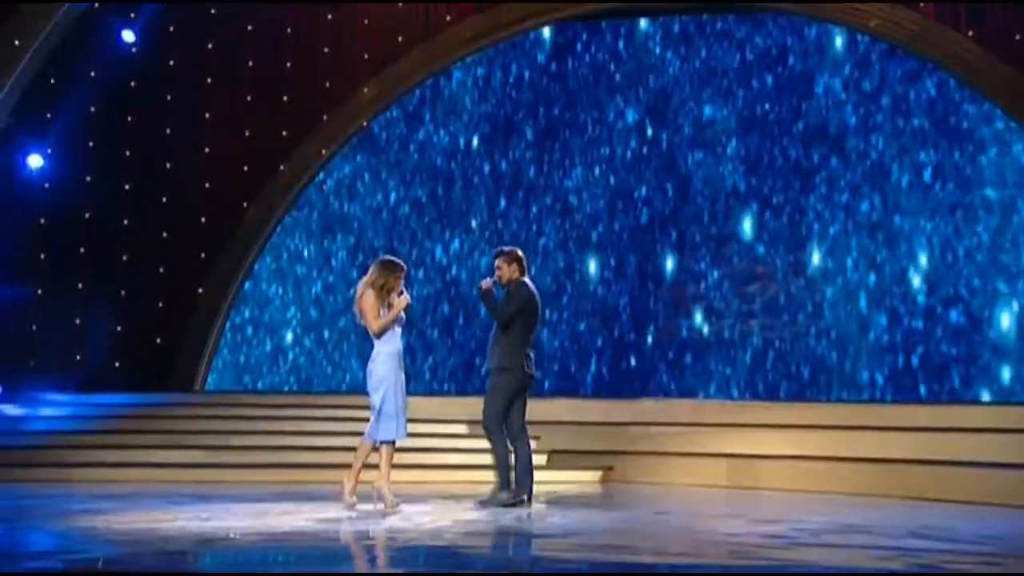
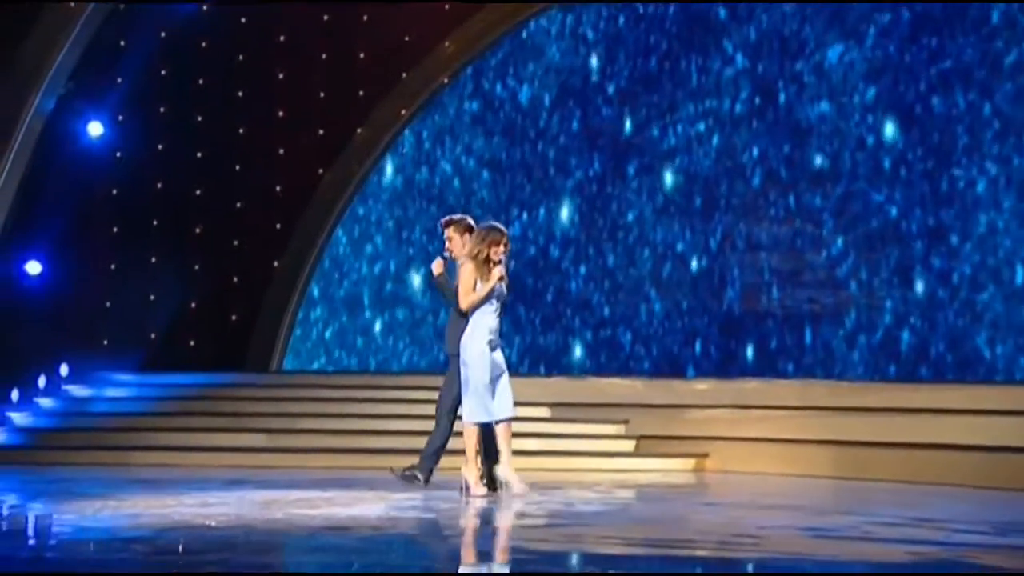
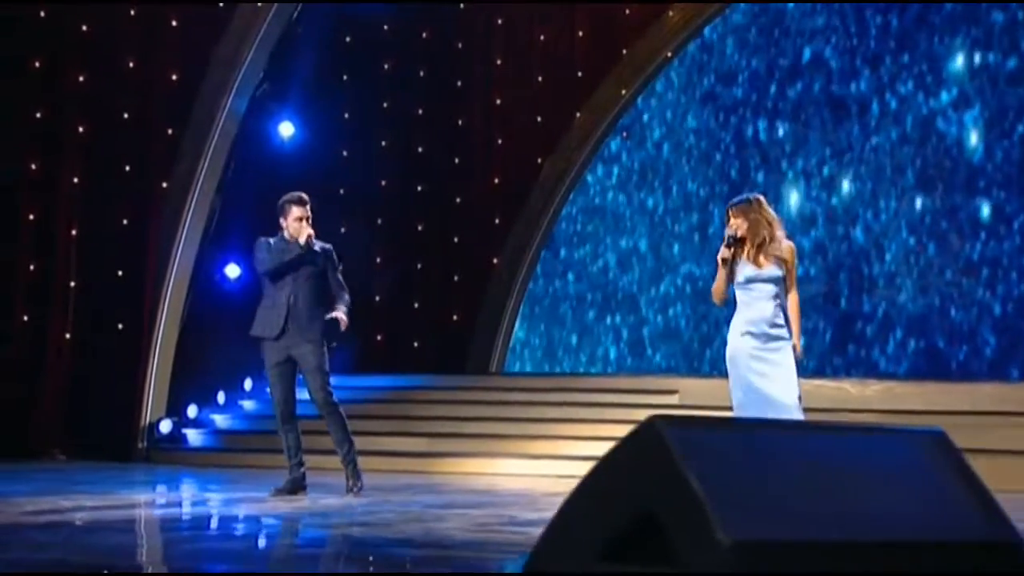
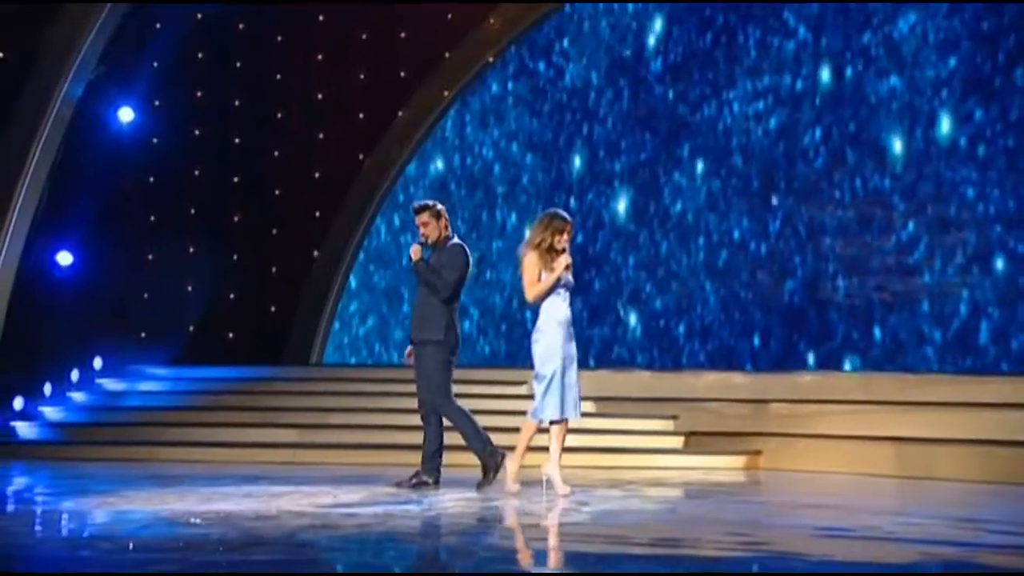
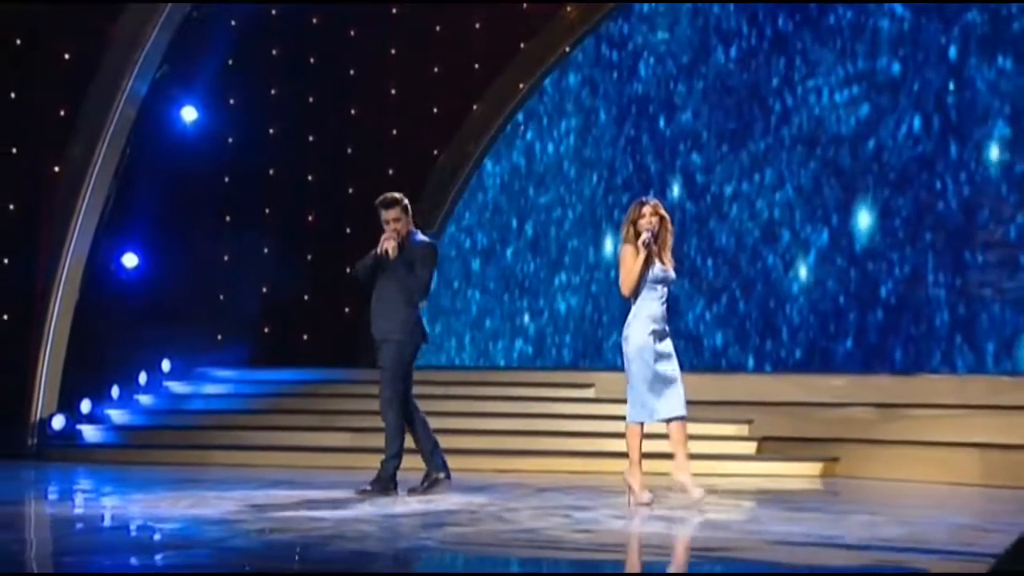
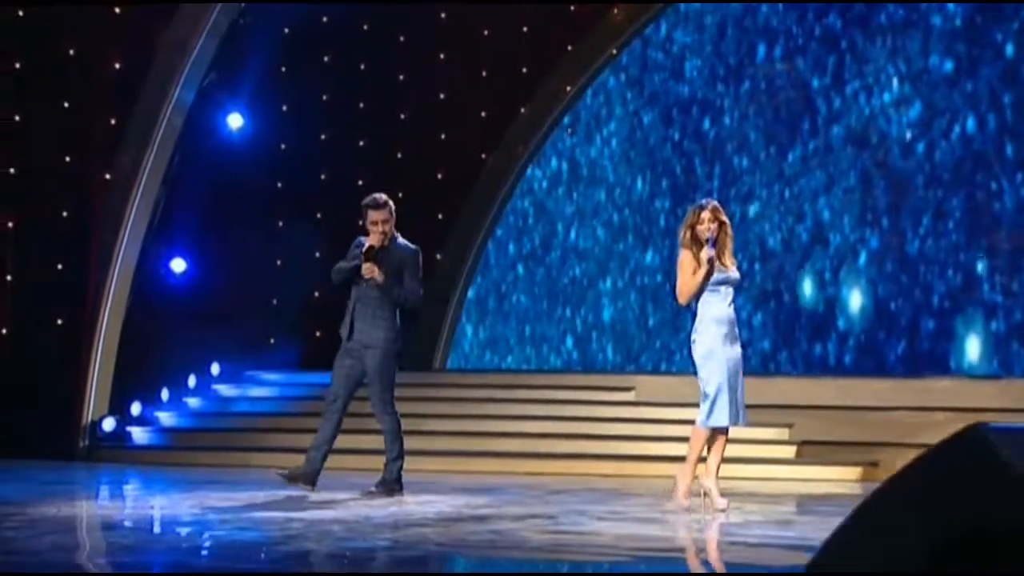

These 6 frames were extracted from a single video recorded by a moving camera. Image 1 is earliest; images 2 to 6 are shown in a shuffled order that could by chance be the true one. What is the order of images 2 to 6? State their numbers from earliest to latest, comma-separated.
2, 4, 5, 6, 3
